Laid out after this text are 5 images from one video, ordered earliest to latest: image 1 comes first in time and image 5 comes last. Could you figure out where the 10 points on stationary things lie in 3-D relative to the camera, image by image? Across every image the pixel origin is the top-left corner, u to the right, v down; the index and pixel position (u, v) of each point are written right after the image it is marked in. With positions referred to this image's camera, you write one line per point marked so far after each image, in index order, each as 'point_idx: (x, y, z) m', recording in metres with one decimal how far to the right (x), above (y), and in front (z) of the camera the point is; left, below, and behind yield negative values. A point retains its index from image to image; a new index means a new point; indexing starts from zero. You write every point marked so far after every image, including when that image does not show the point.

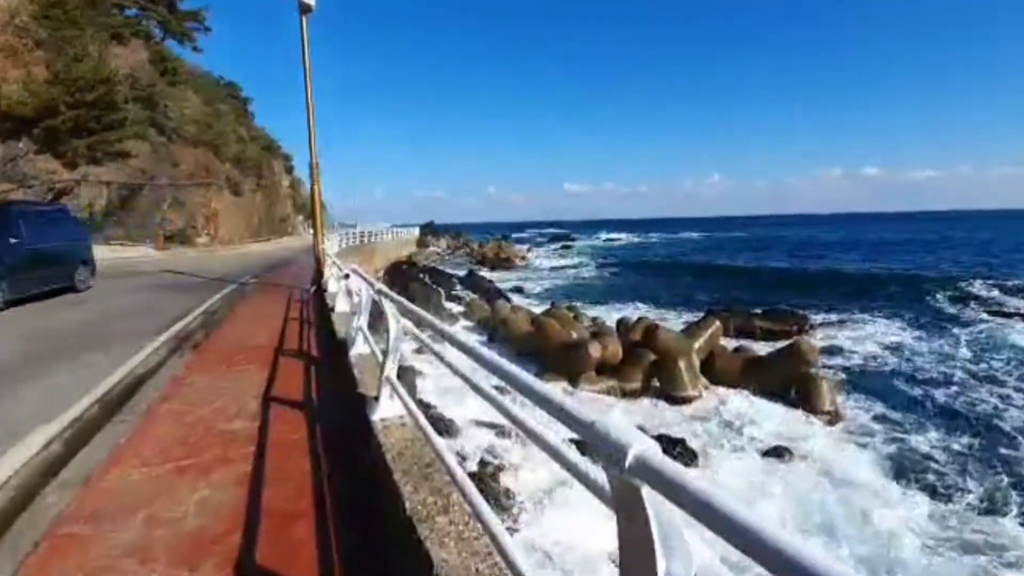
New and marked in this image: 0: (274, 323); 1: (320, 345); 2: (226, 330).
0: (-3.1, -0.5, +9.0) m
1: (-1.9, -0.6, +7.1) m
2: (-3.5, -0.5, +8.6) m
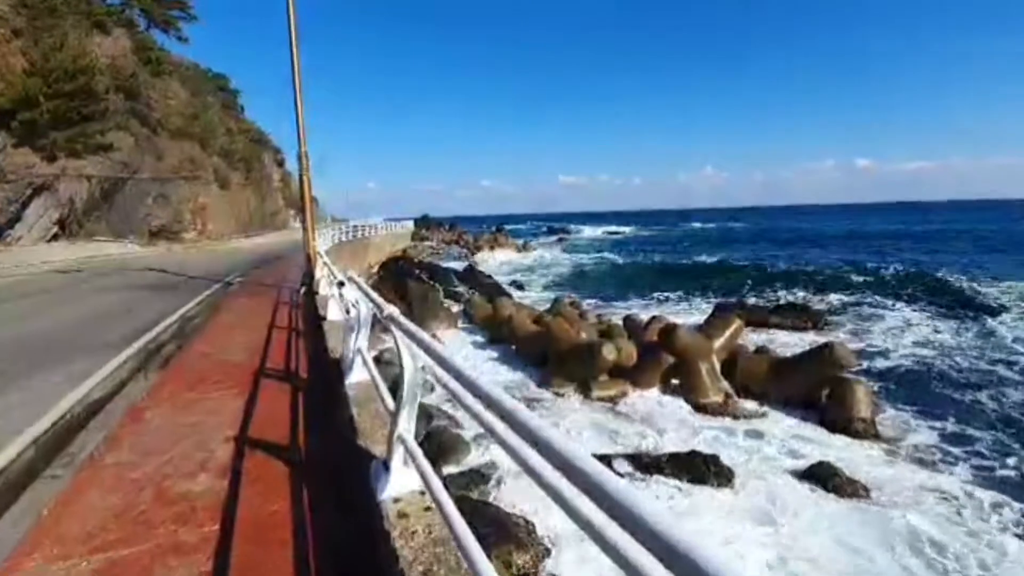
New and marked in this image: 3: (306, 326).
0: (-2.9, -0.5, +7.9) m
1: (-1.7, -0.7, +6.0) m
2: (-3.3, -0.6, +7.5) m
3: (-2.4, -0.5, +8.2) m
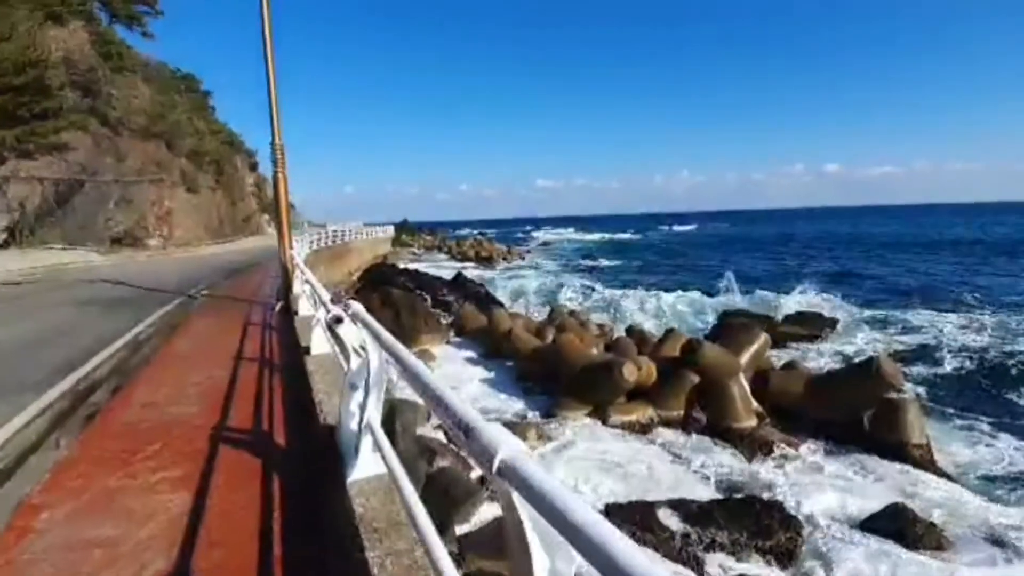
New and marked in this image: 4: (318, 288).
0: (-2.6, -0.7, +6.3) m
1: (-1.4, -0.8, +4.4) m
2: (-3.0, -0.8, +5.9) m
3: (-2.1, -0.6, +6.5) m
4: (-1.6, 0.0, +5.8) m
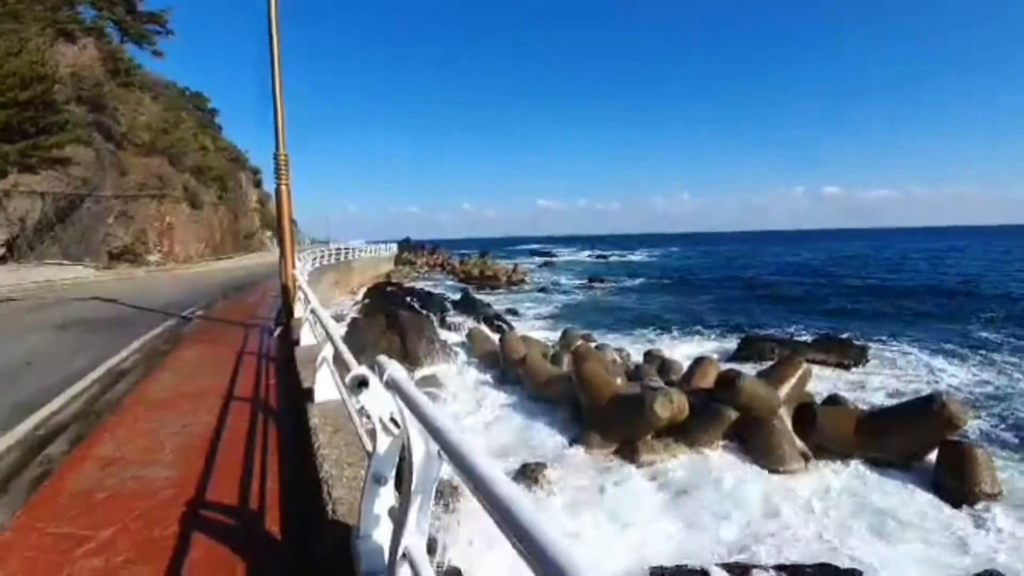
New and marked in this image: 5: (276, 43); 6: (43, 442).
0: (-2.3, -0.9, +5.3) m
1: (-1.1, -1.0, +3.4) m
2: (-2.7, -1.0, +4.9) m
3: (-1.8, -0.9, +5.5) m
4: (-1.3, -0.2, +4.8) m
5: (-3.4, +3.5, +9.9) m
6: (-3.2, -1.0, +4.9) m
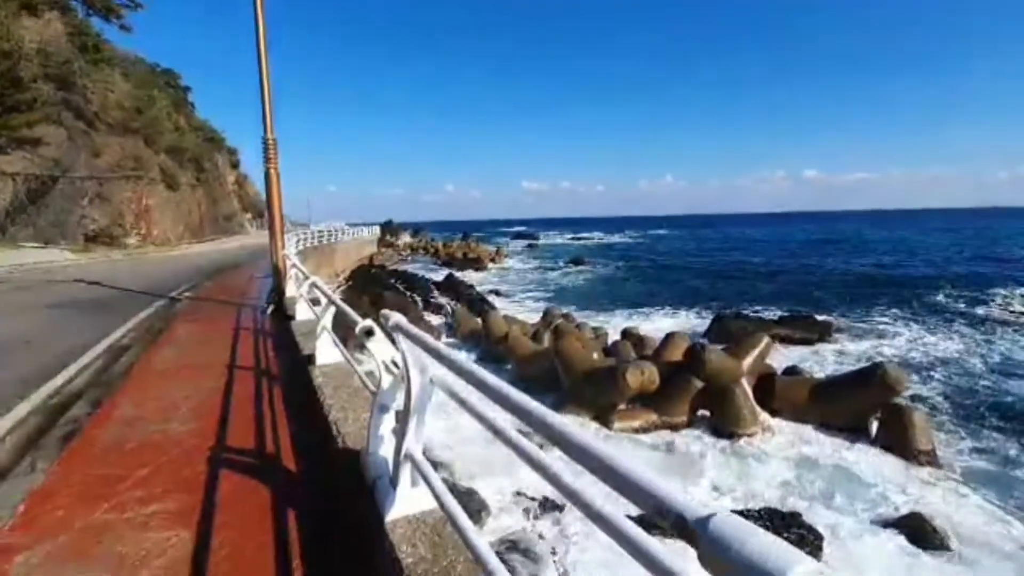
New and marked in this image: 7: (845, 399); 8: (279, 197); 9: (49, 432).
0: (-2.5, -0.7, +5.8) m
1: (-1.2, -0.9, +4.0) m
2: (-2.9, -0.8, +5.4) m
3: (-2.0, -0.7, +6.0) m
4: (-1.4, 0.0, +5.3) m
5: (-3.7, +3.8, +10.3) m
6: (-3.4, -0.9, +5.4) m
7: (+5.4, -1.8, +10.8) m
8: (-3.2, +1.3, +9.7) m
9: (-3.0, -0.9, +4.6) m
